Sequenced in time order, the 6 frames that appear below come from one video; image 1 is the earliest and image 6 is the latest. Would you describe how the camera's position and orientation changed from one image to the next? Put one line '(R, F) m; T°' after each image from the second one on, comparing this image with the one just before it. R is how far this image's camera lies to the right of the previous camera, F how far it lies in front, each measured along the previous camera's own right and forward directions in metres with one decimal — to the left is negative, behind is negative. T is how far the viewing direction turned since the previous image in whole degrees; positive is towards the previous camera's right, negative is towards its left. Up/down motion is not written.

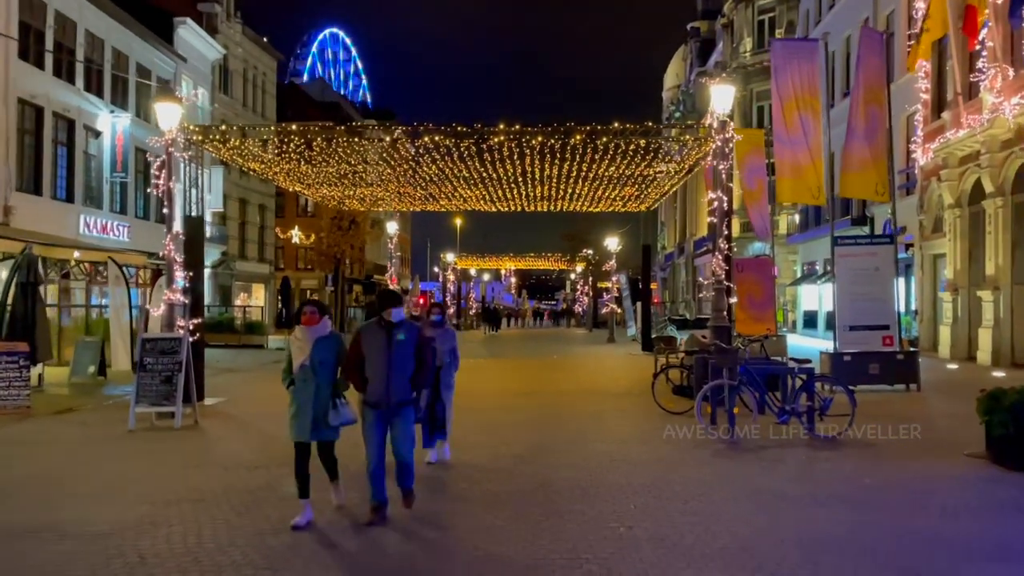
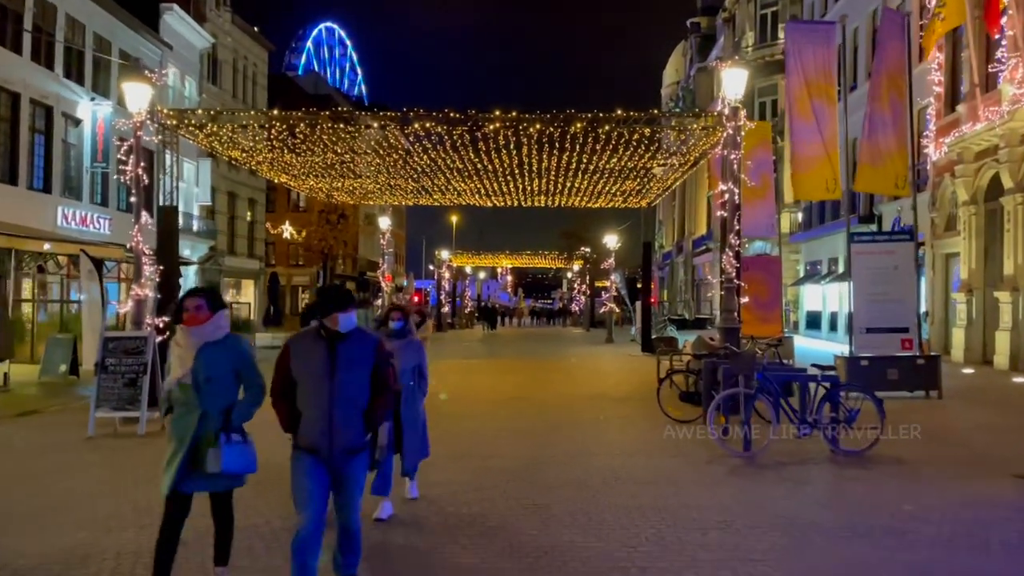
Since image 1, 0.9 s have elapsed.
(0.0, +1.1) m; 0°
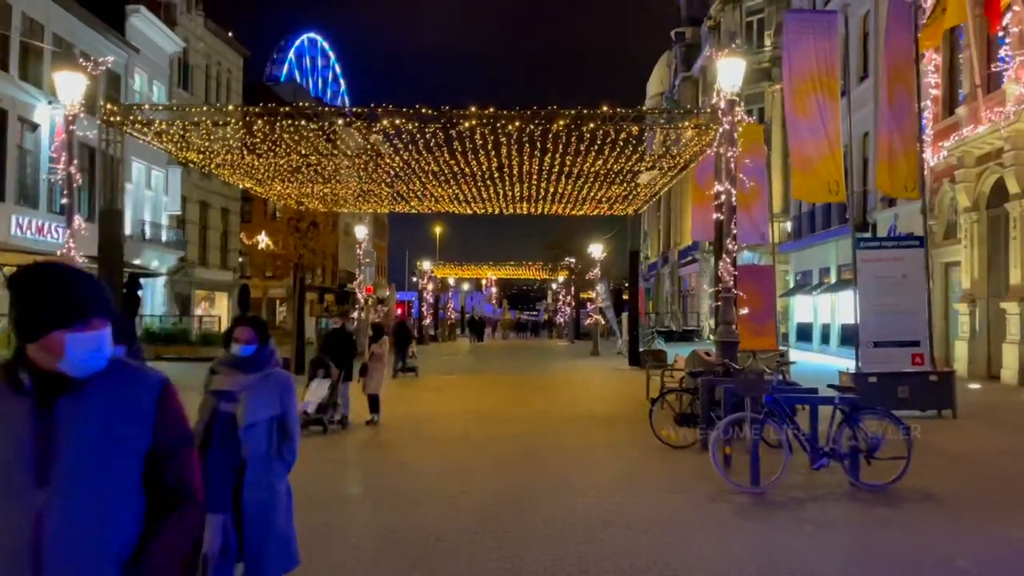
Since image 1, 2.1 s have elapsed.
(+0.2, +1.4) m; +1°
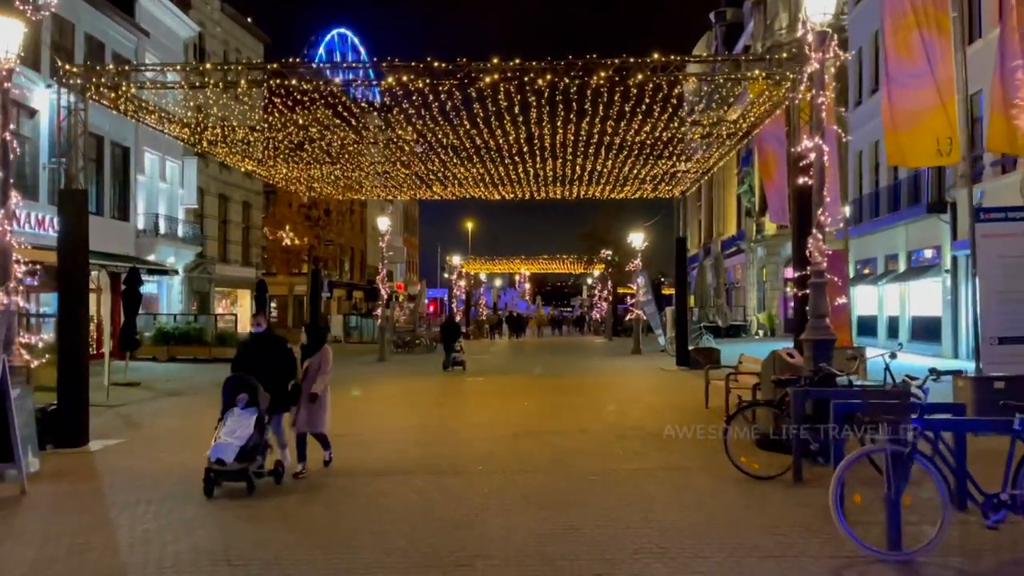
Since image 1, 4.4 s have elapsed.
(0.0, +2.7) m; -3°
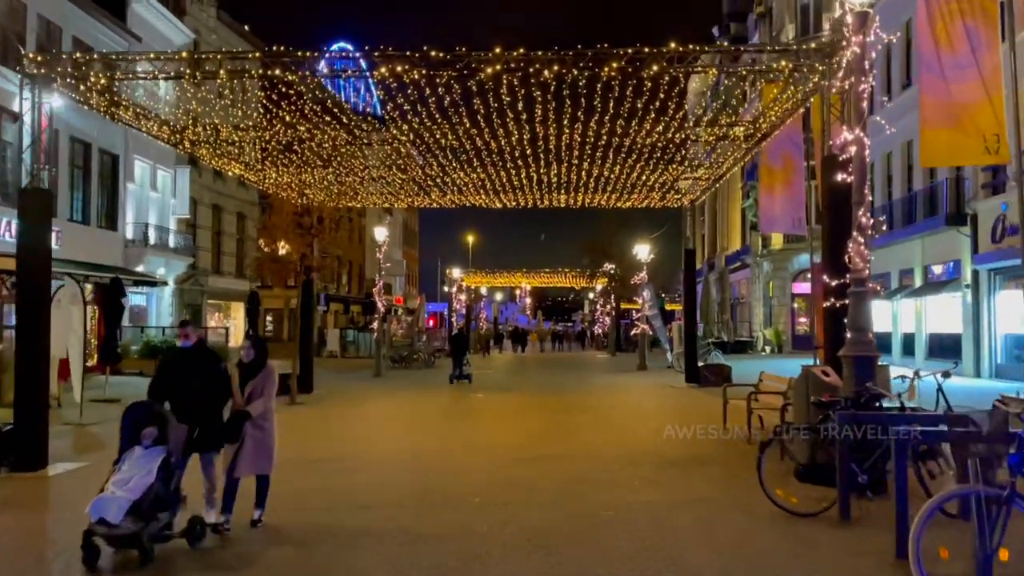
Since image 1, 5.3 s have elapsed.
(0.0, +1.2) m; 0°
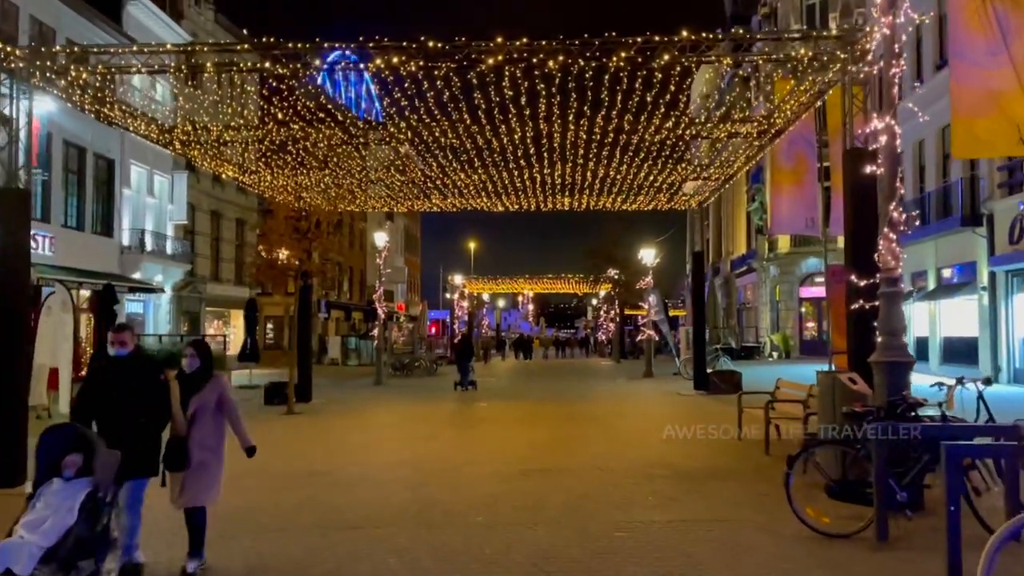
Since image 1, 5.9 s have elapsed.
(0.0, +0.7) m; 0°
